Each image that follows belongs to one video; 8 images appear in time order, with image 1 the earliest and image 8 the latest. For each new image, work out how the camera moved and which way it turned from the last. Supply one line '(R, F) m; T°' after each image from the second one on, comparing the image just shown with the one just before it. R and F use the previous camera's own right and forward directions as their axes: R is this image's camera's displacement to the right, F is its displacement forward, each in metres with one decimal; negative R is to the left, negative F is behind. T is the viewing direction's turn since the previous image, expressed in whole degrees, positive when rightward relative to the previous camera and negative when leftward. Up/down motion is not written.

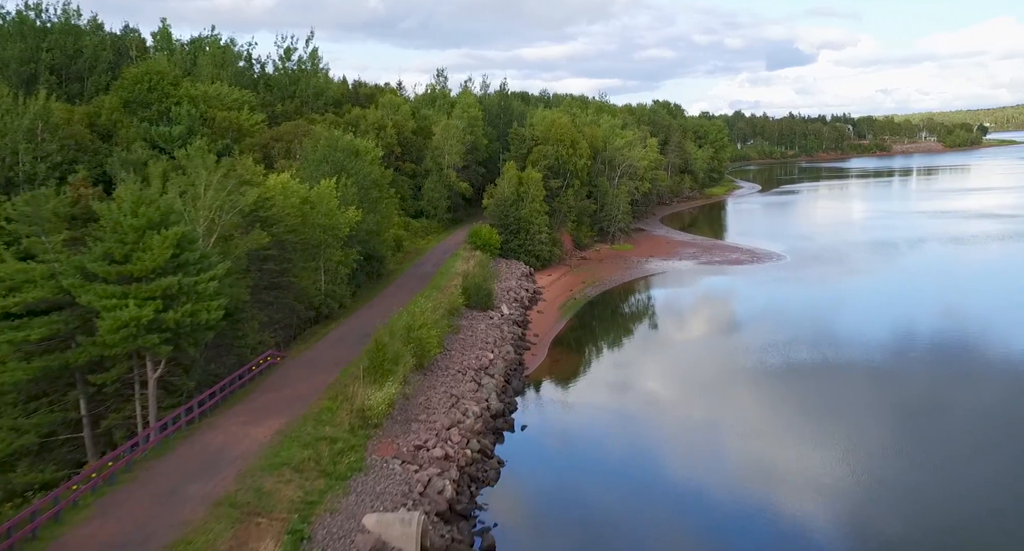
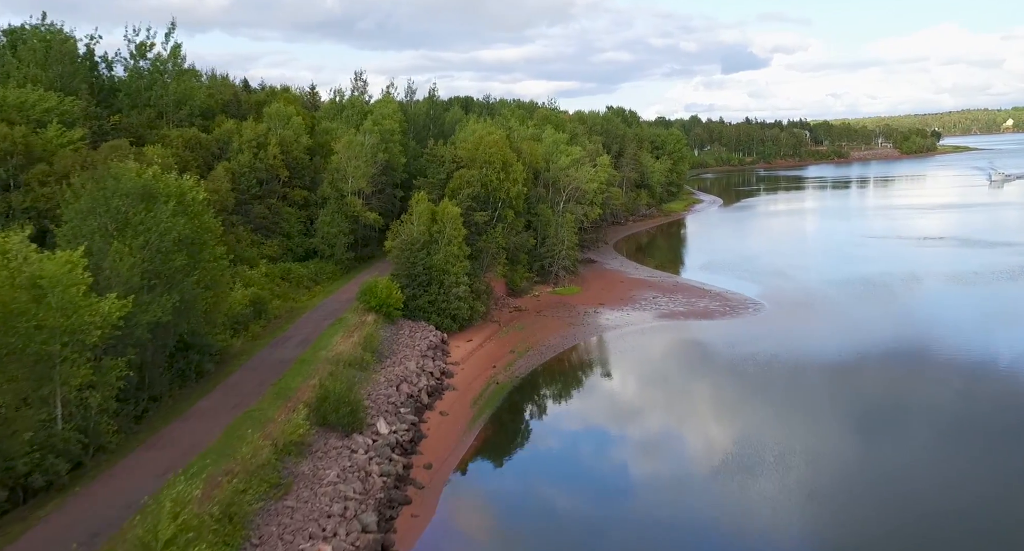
(+2.2, +8.8) m; +3°
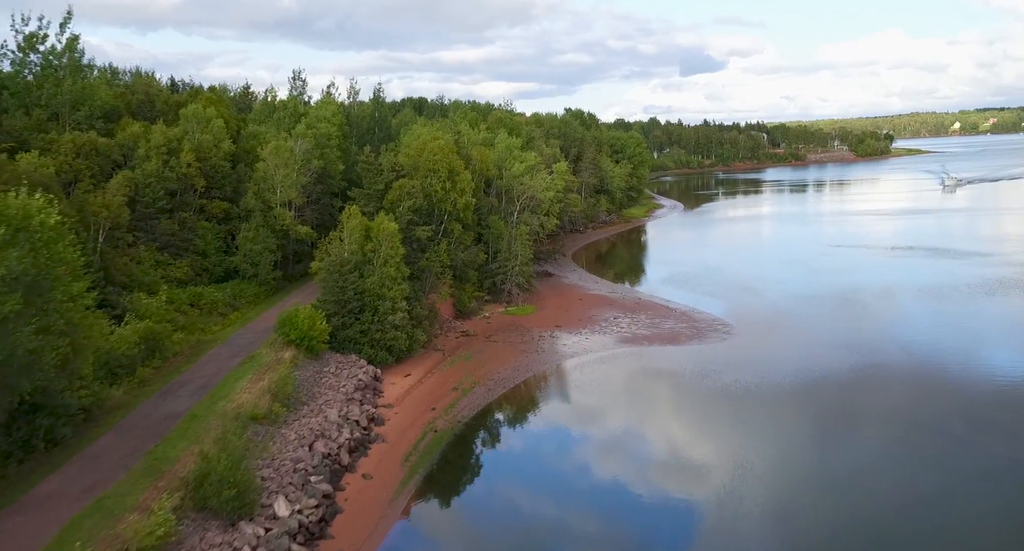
(+0.7, +3.5) m; +3°
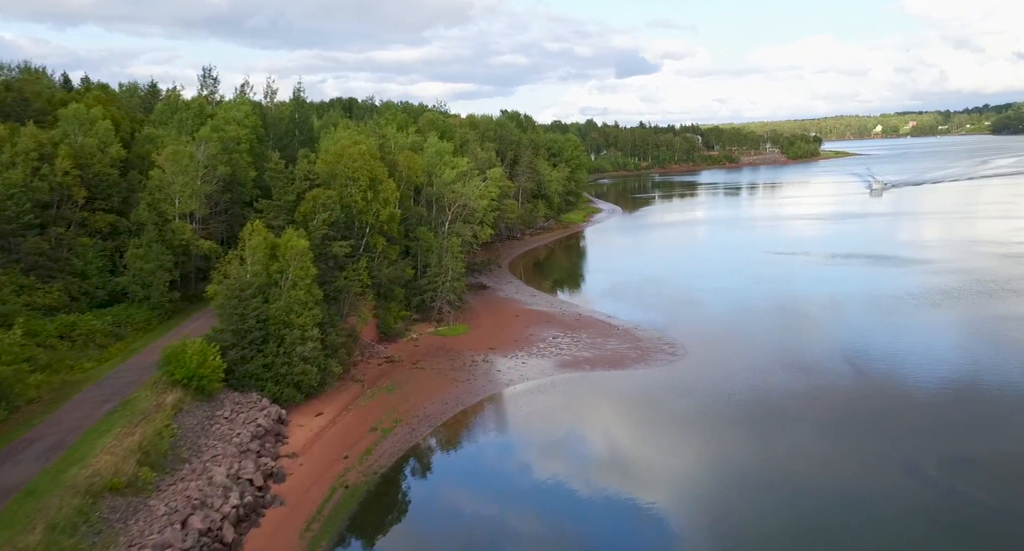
(+0.5, +2.8) m; +5°
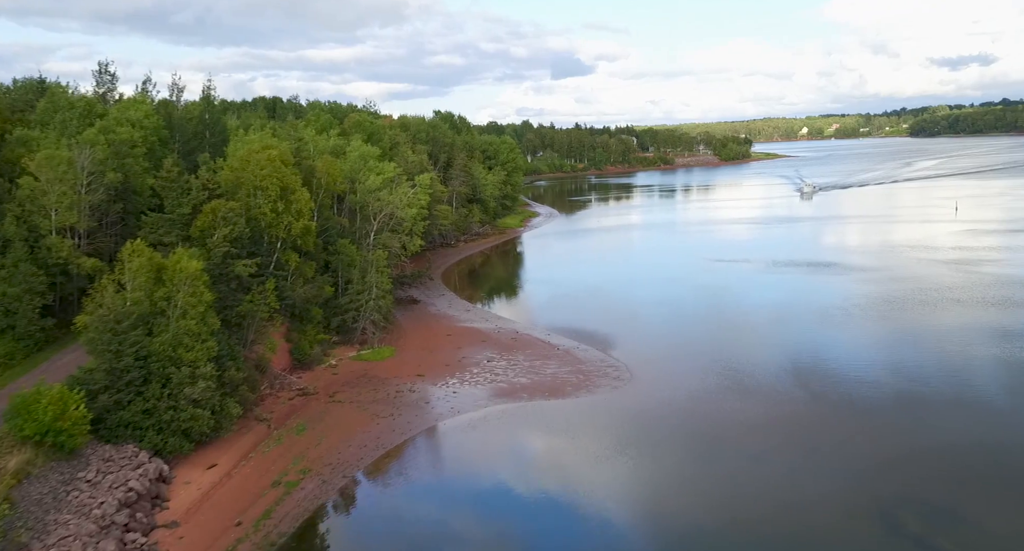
(+0.4, +2.7) m; +5°
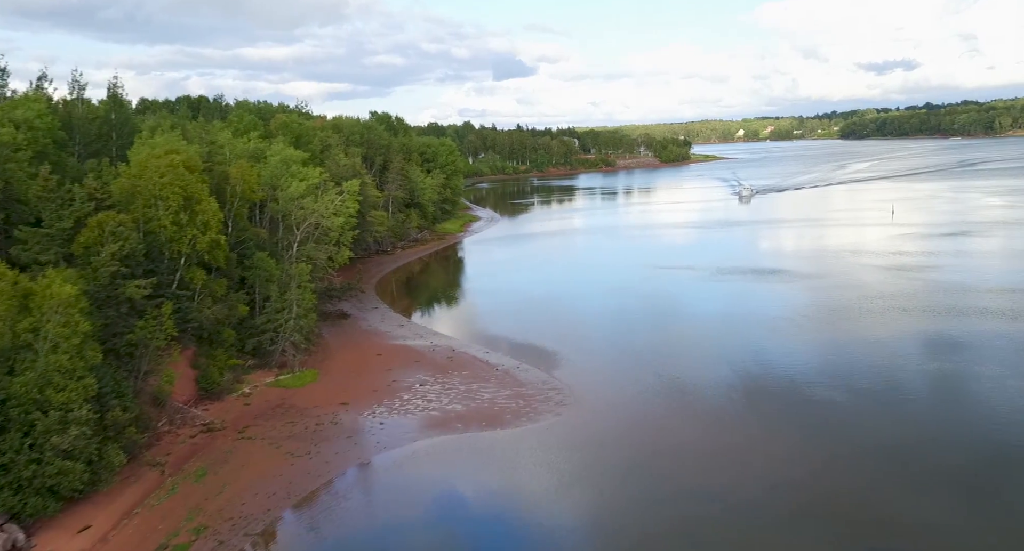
(+0.4, +2.2) m; +5°
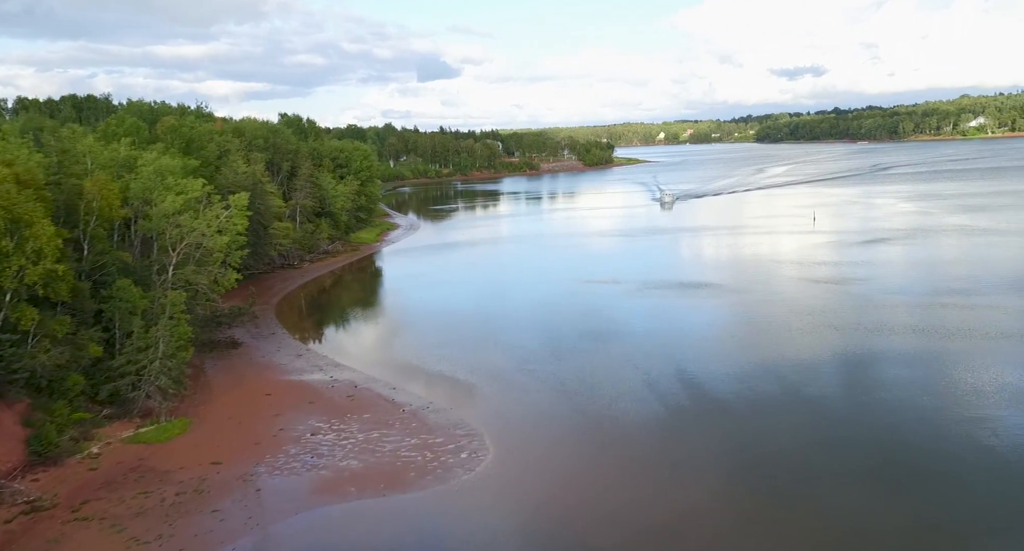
(+0.8, +3.2) m; +6°
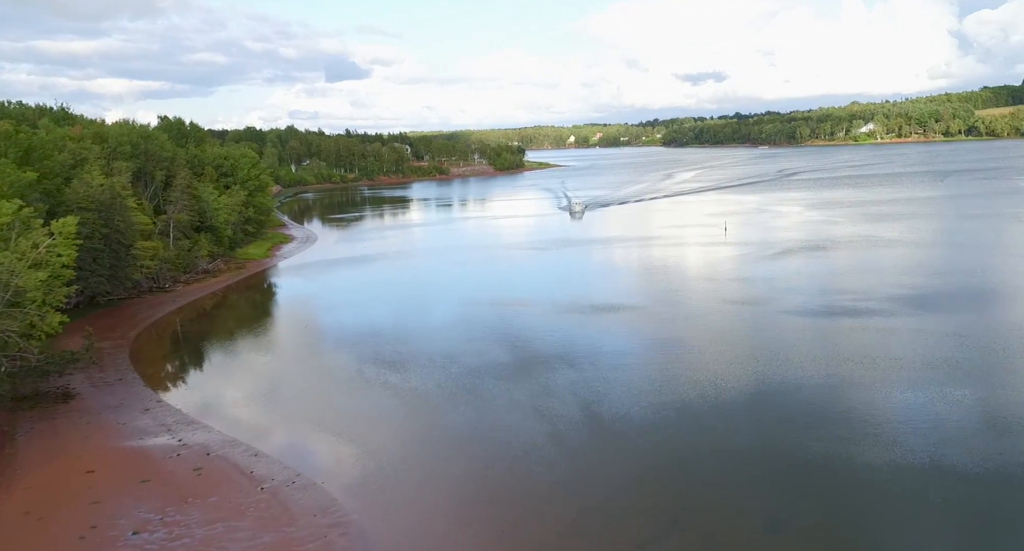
(+1.1, +4.0) m; +7°
